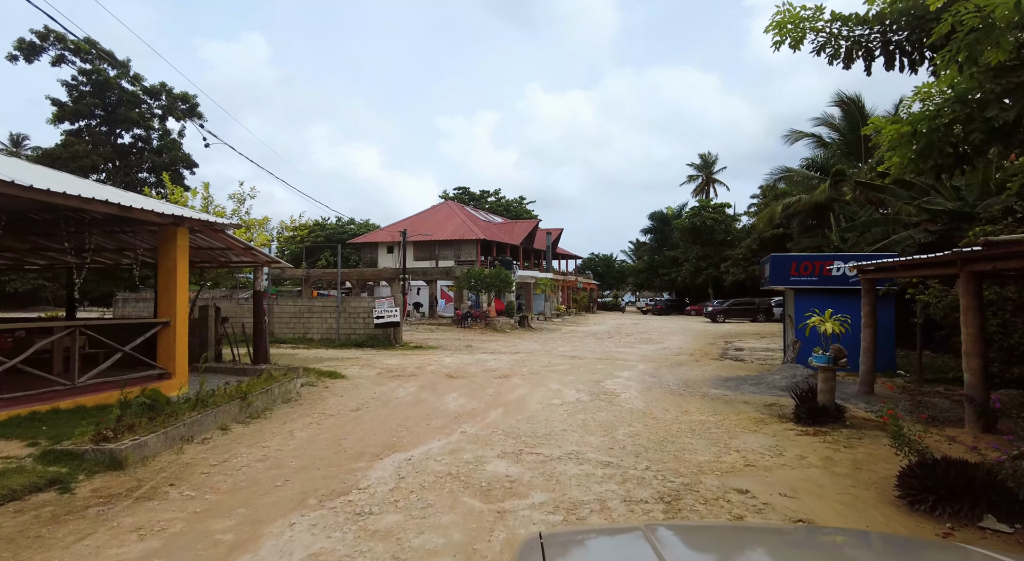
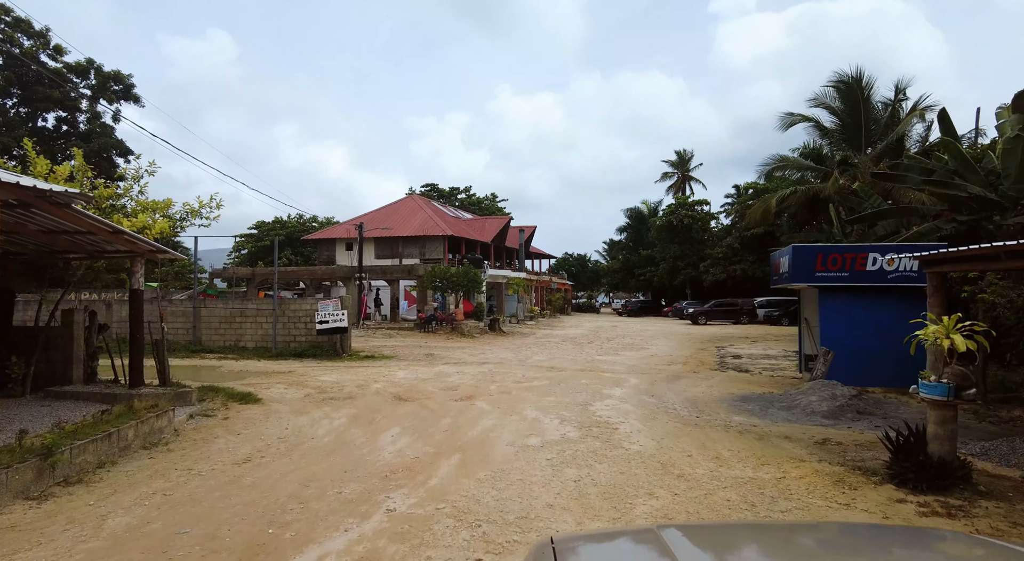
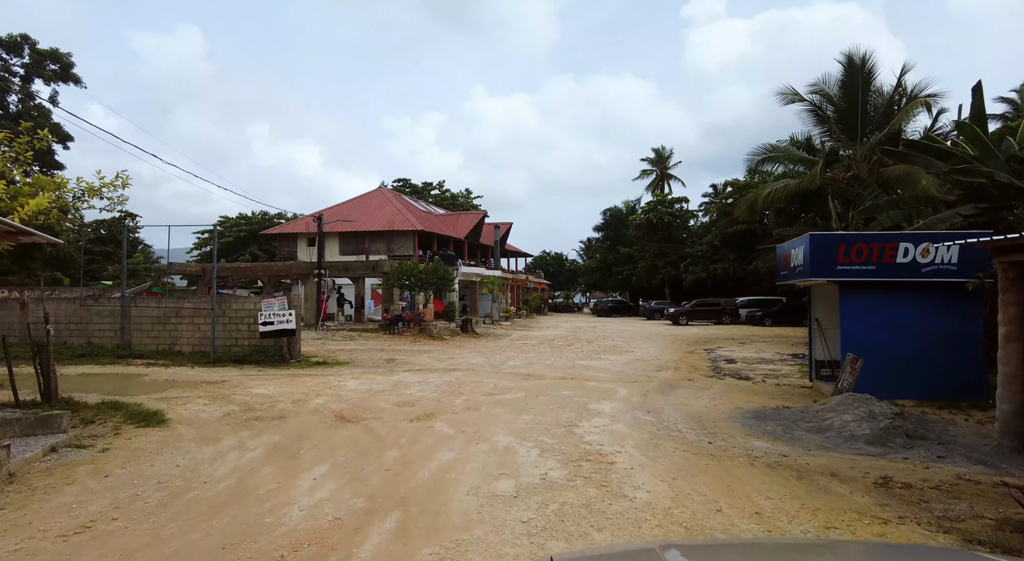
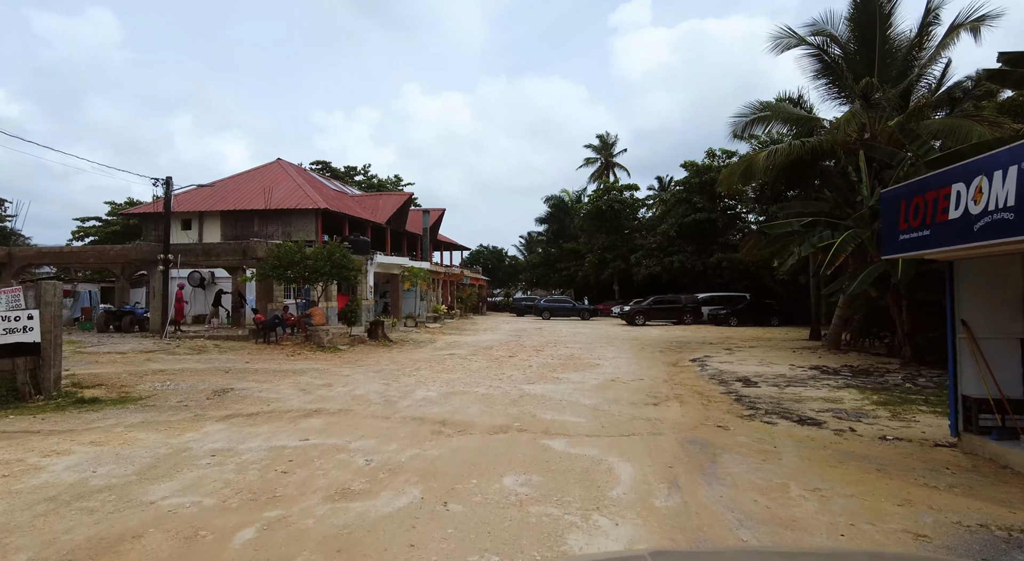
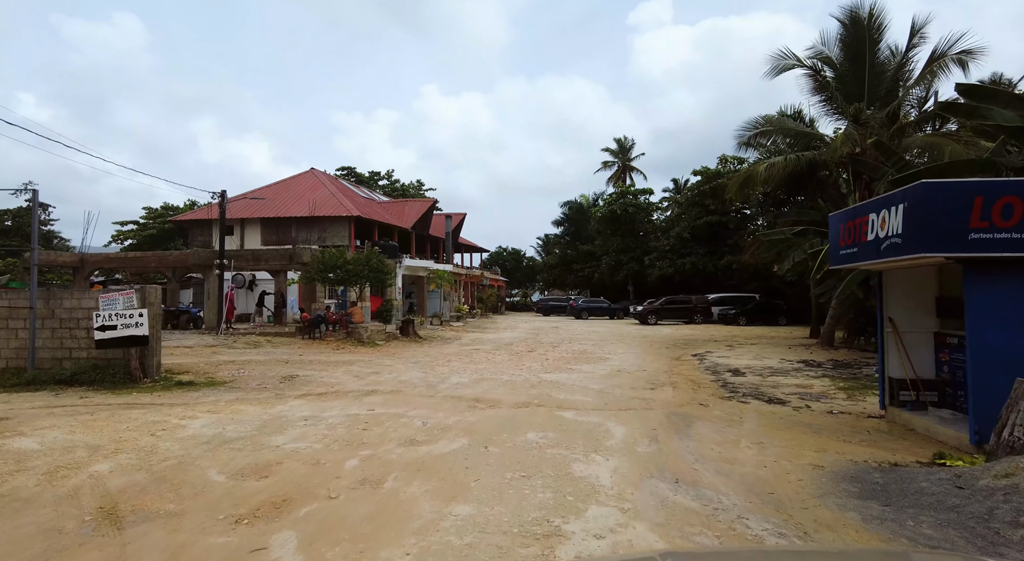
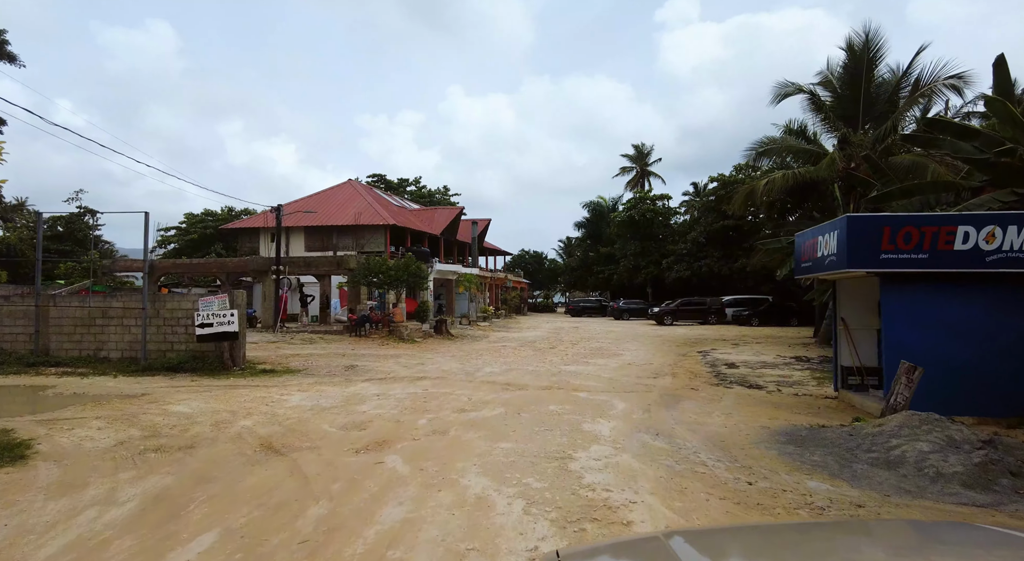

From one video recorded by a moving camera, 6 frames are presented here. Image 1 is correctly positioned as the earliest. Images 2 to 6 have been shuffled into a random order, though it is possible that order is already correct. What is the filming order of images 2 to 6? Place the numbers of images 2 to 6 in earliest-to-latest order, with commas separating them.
2, 3, 6, 5, 4
